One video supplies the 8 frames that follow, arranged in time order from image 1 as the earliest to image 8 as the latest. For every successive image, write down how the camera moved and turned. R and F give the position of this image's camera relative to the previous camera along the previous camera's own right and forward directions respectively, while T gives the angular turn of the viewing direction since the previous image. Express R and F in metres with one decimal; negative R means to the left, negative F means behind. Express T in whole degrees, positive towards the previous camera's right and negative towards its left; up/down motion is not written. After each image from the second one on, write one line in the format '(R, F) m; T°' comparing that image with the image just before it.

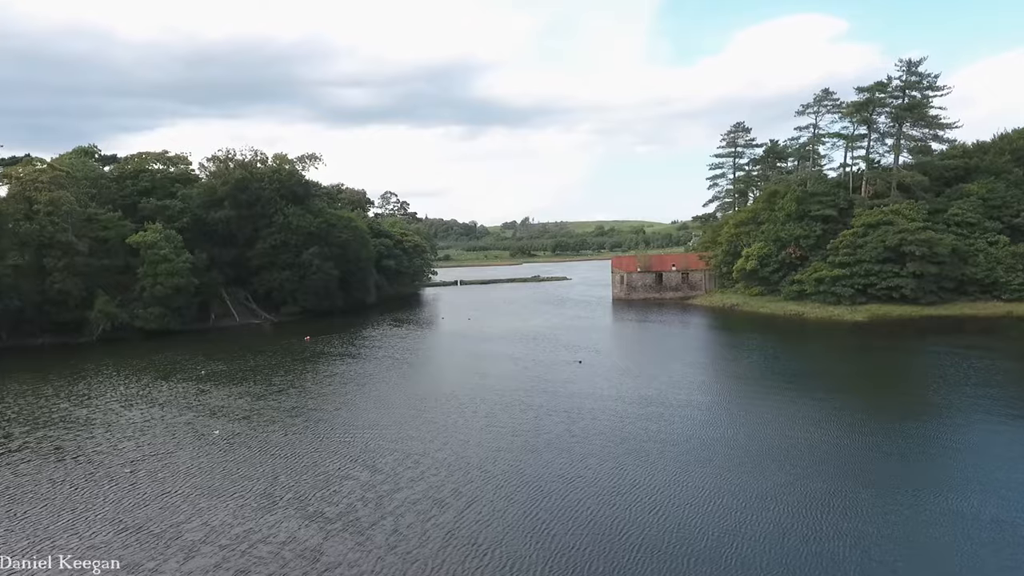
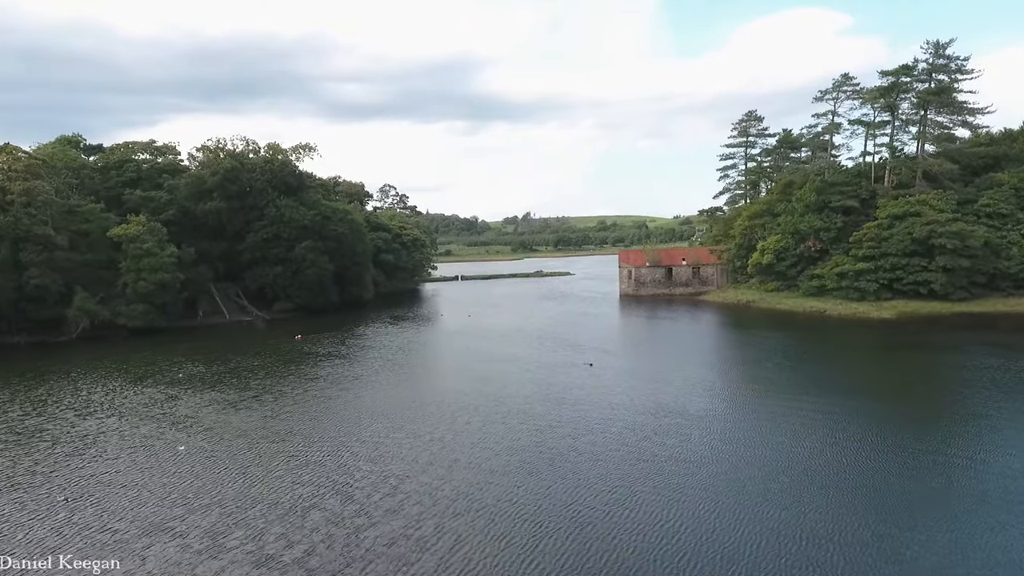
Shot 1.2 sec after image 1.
(+0.1, +2.8) m; 0°
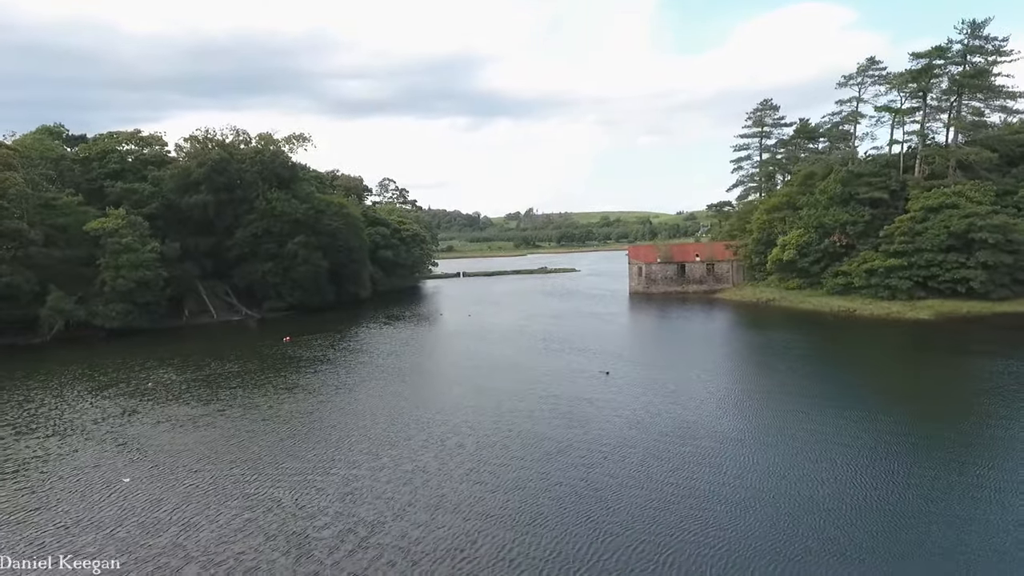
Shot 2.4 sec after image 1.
(-0.2, +3.2) m; 0°
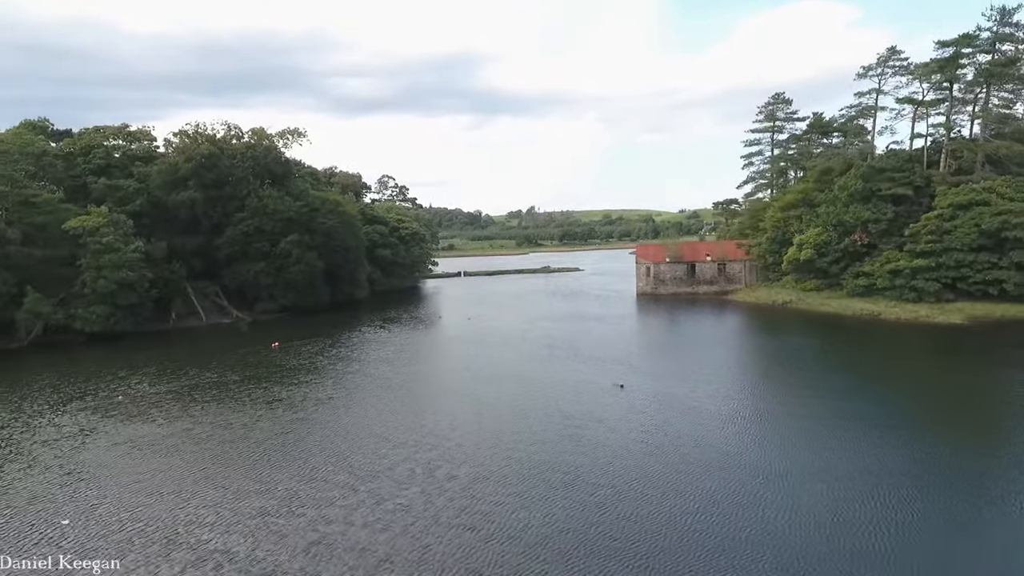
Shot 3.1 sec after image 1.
(-0.1, +2.4) m; 0°
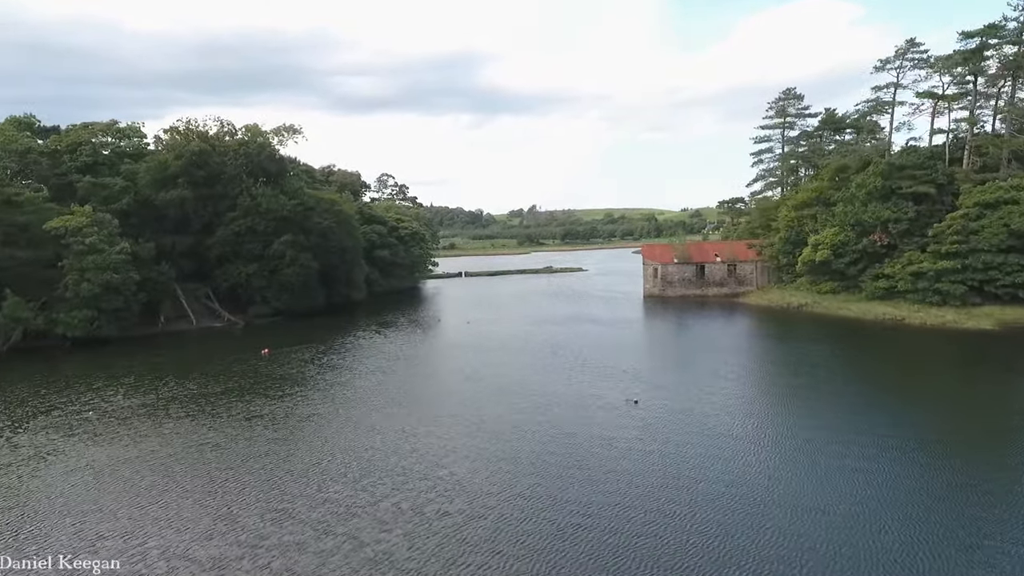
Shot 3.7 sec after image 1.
(-0.1, +2.0) m; 0°
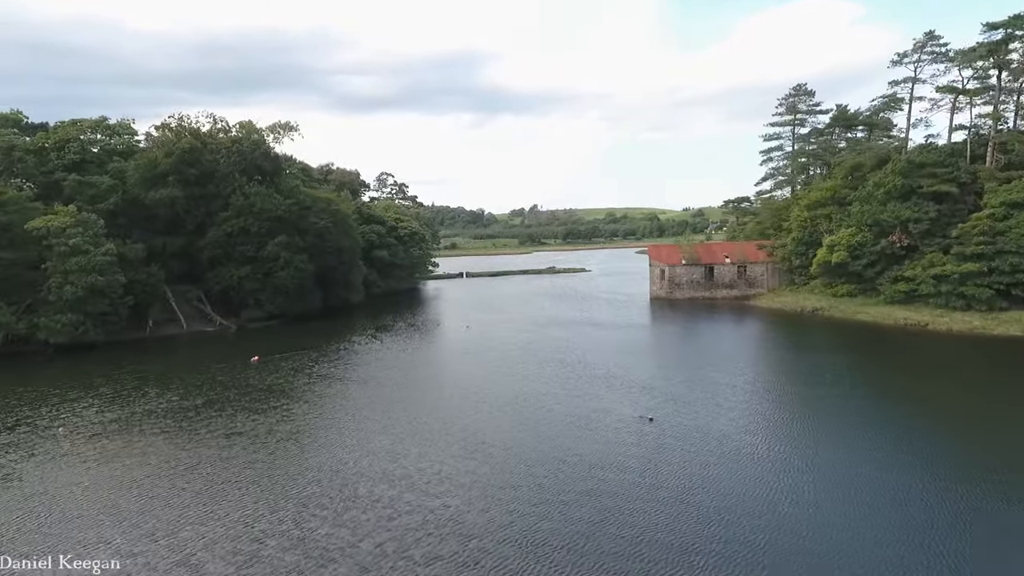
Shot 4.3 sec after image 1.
(-0.1, +1.8) m; 0°
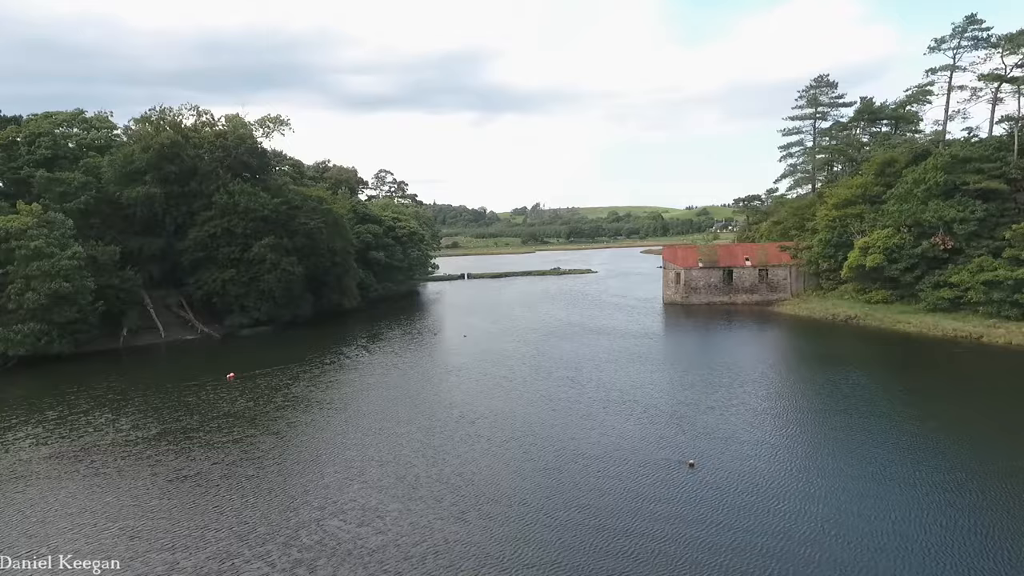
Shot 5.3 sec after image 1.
(-0.2, +3.5) m; 0°
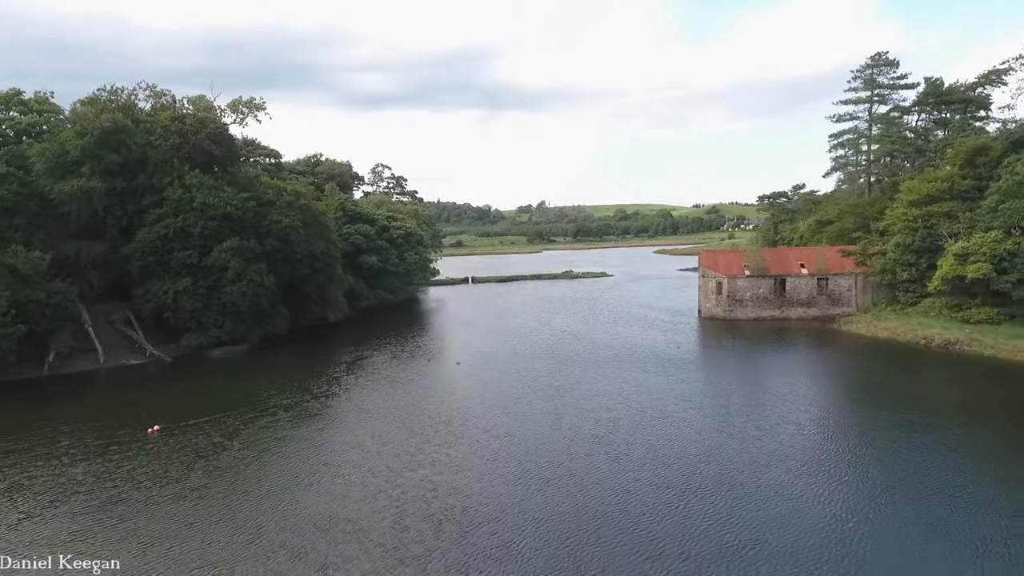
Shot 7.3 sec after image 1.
(-0.5, +7.6) m; 0°
